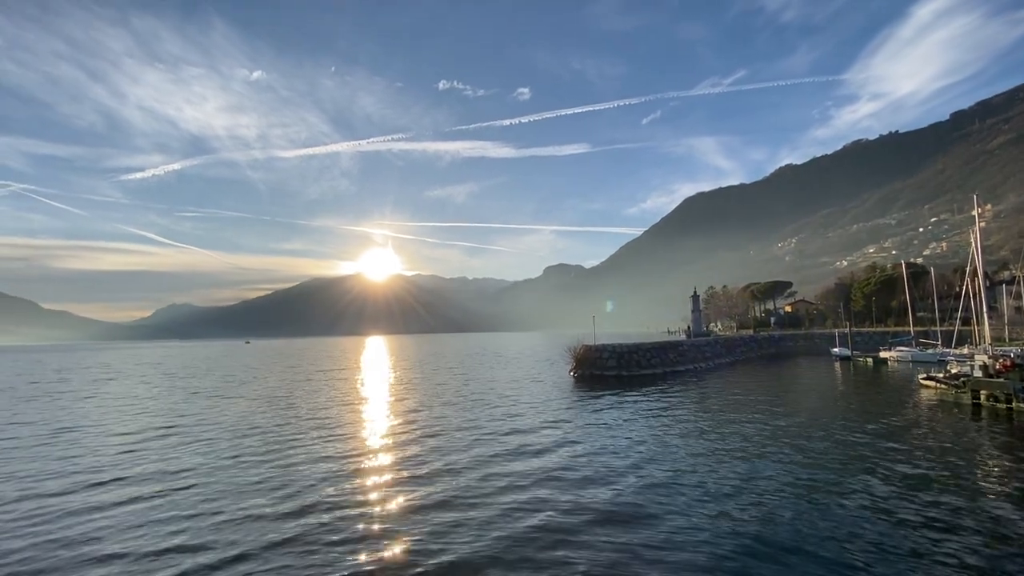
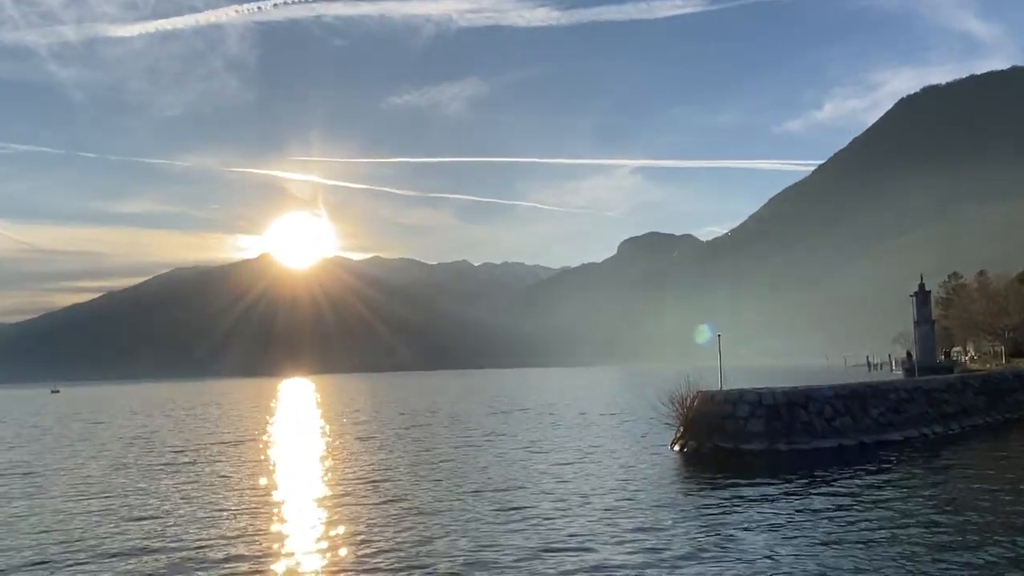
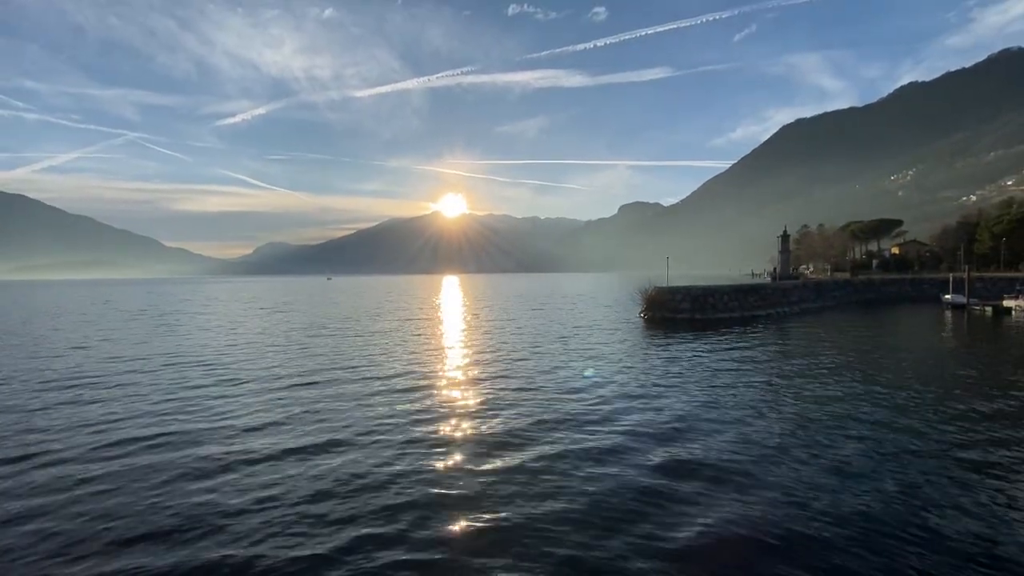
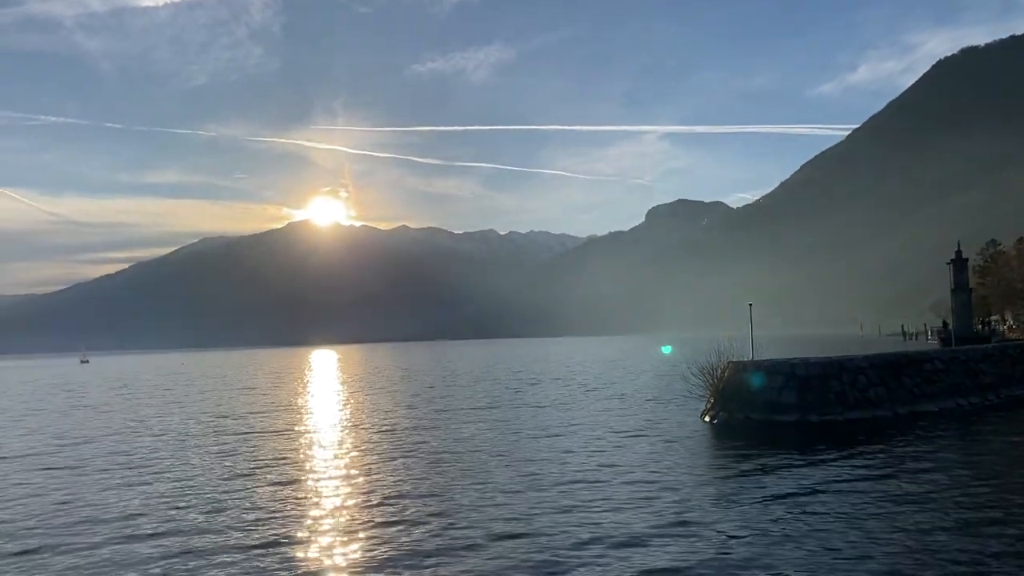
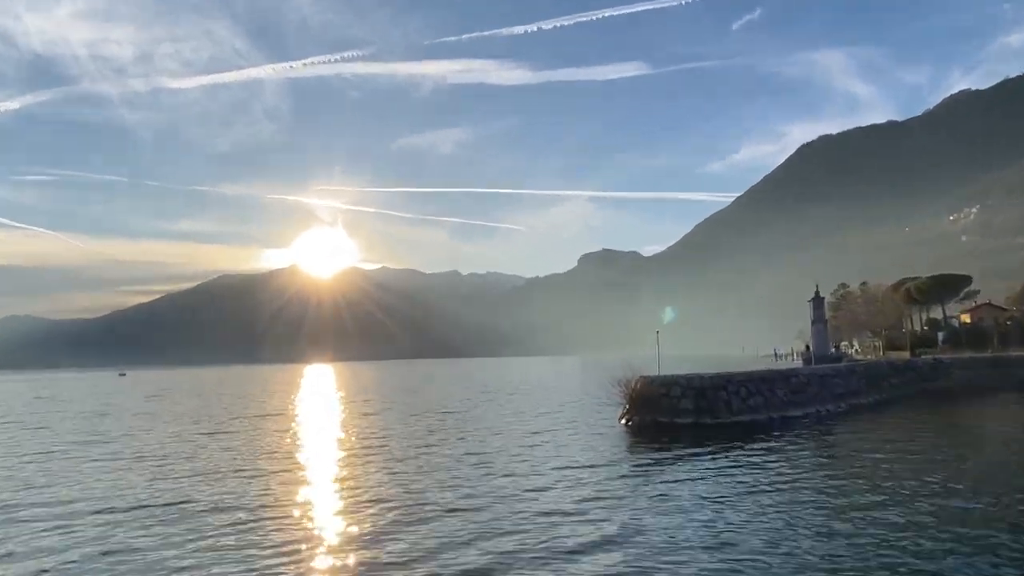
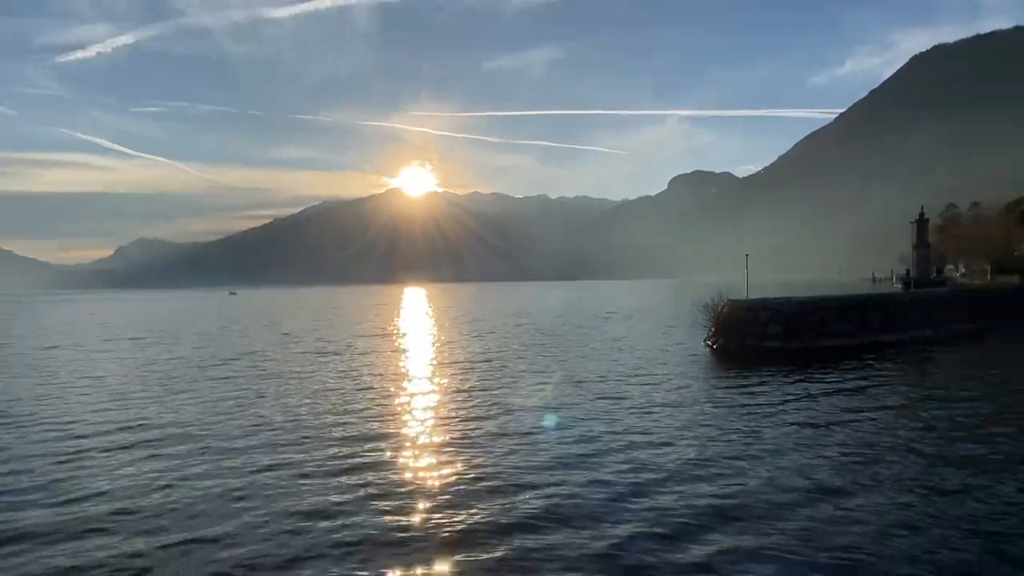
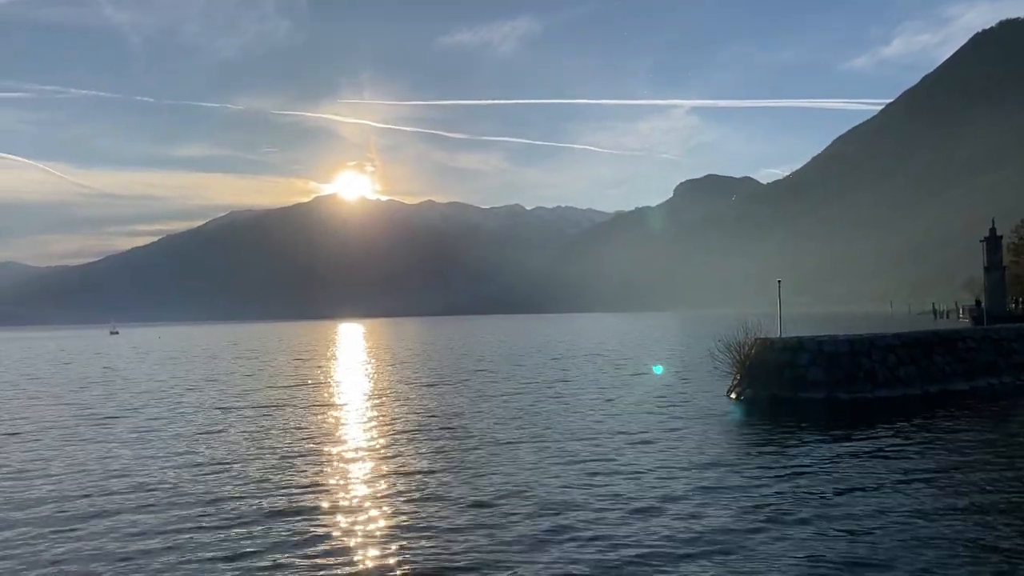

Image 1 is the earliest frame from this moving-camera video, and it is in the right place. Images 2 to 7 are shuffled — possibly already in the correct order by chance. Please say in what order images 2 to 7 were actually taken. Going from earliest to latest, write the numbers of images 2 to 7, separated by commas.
5, 2, 4, 7, 6, 3
